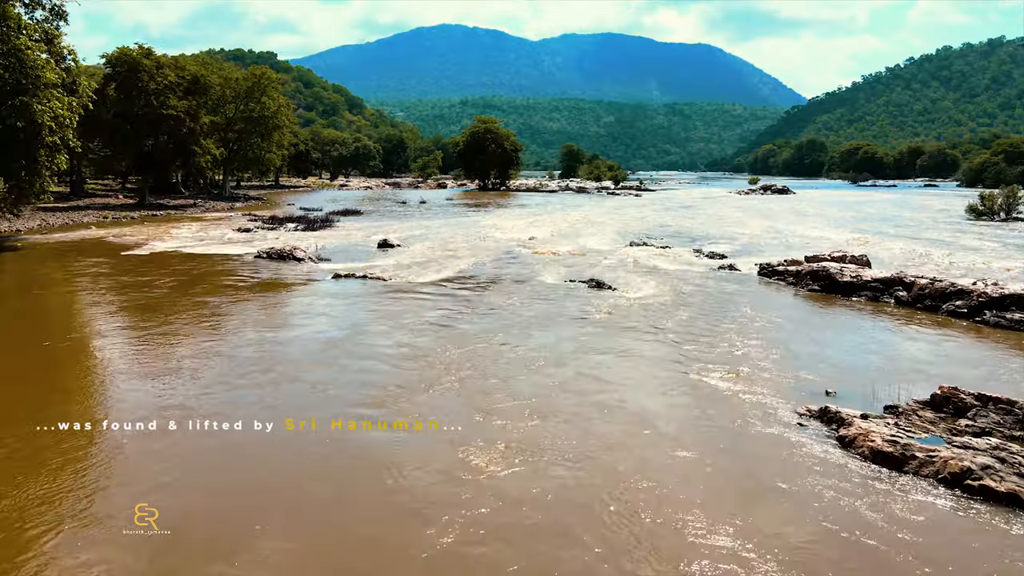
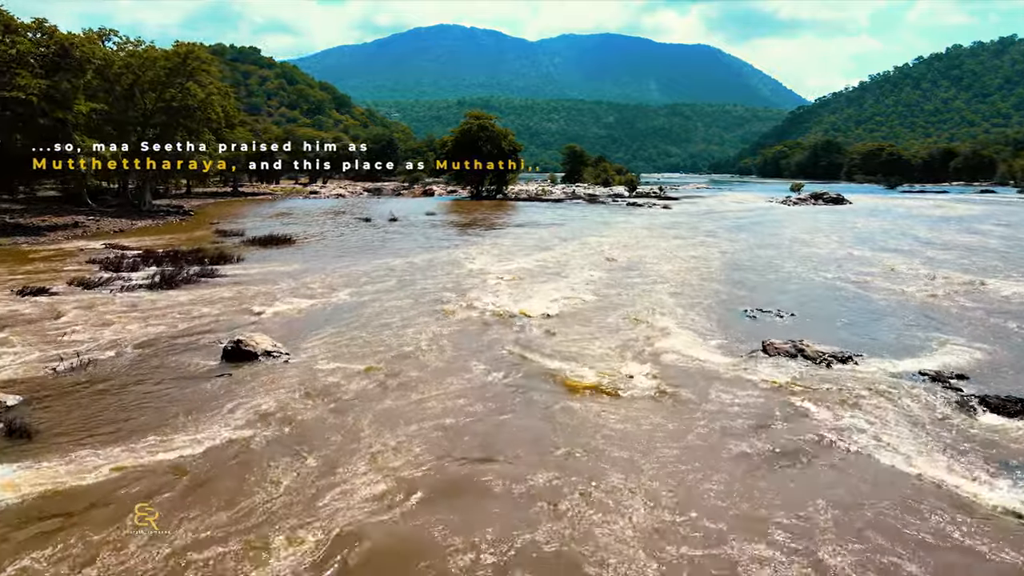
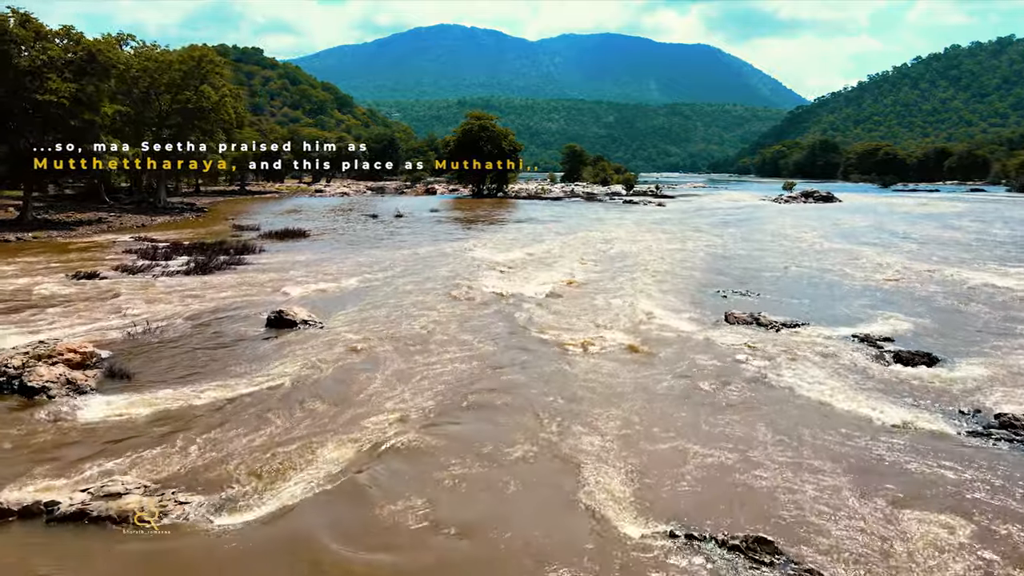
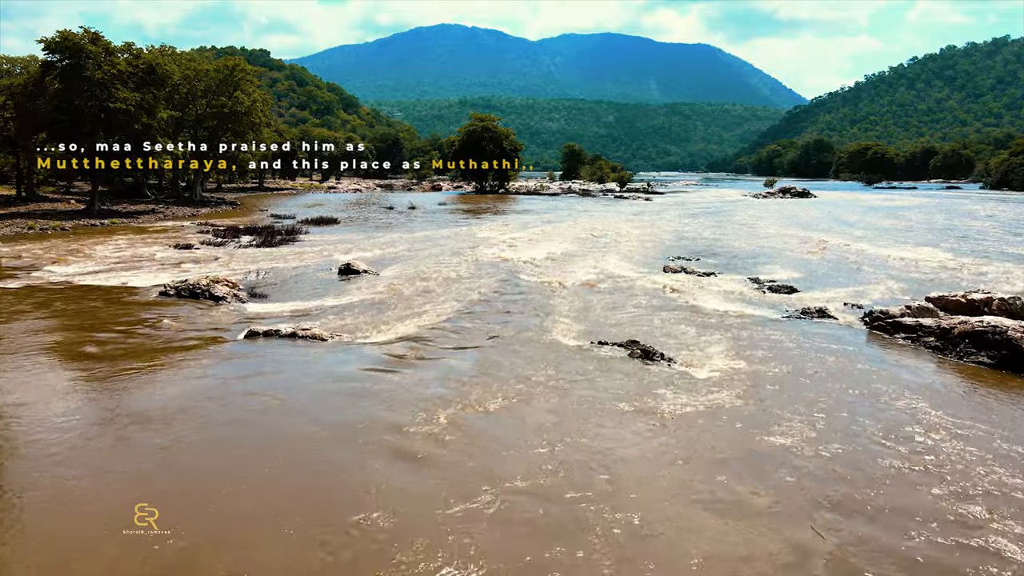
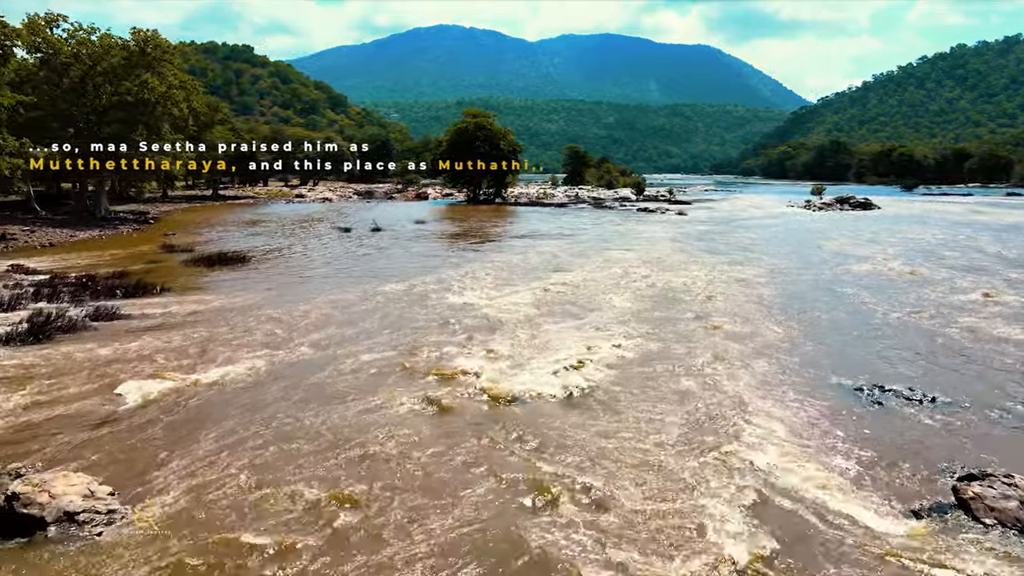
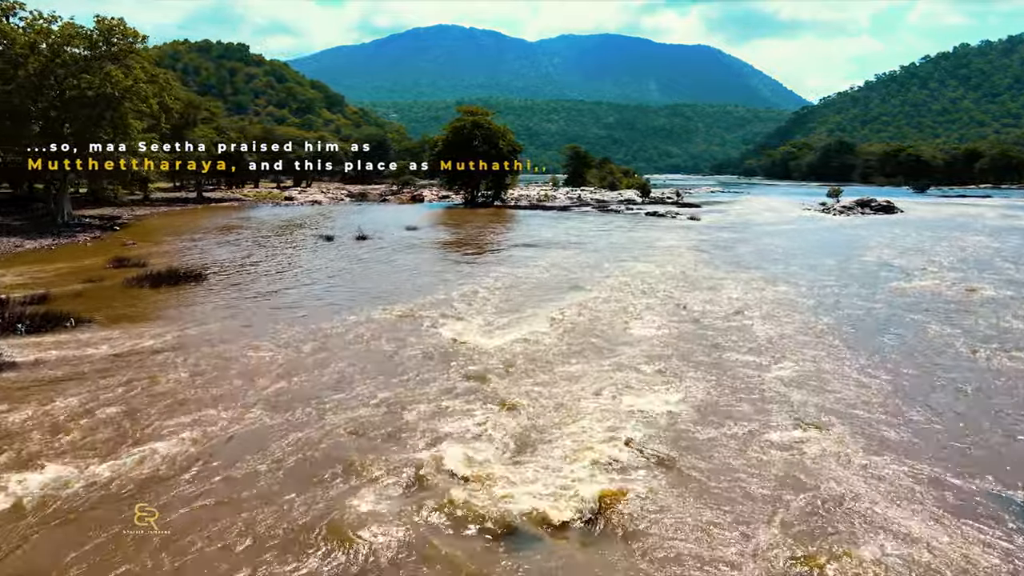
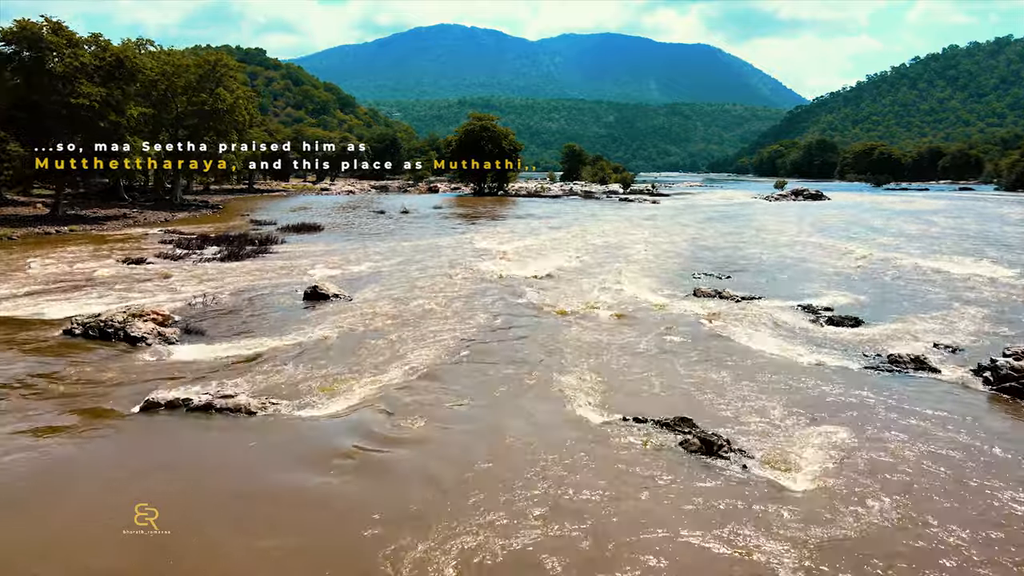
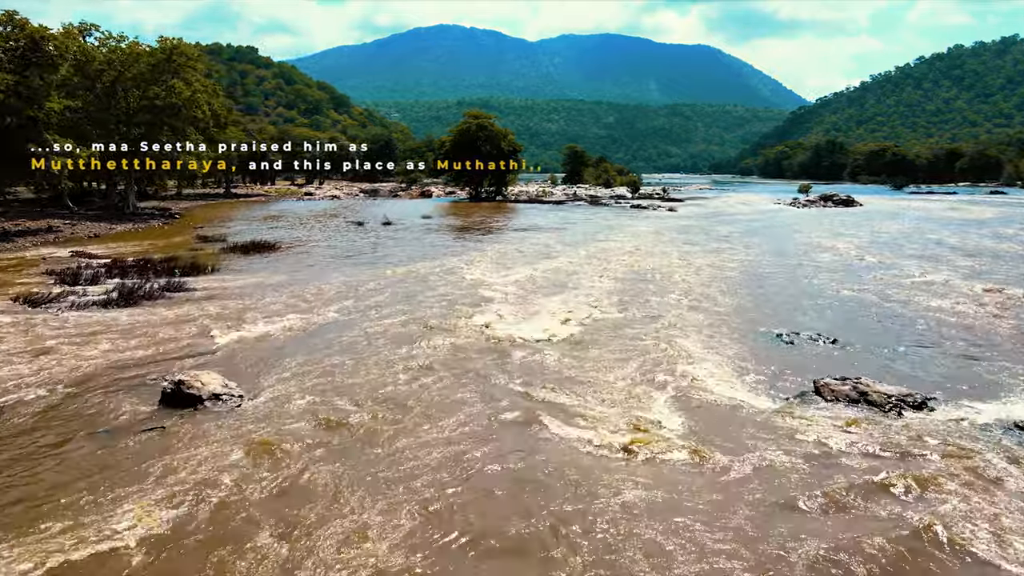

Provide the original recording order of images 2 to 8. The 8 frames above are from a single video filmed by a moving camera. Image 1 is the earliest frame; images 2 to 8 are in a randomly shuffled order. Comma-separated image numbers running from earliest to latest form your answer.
4, 7, 3, 2, 8, 5, 6
